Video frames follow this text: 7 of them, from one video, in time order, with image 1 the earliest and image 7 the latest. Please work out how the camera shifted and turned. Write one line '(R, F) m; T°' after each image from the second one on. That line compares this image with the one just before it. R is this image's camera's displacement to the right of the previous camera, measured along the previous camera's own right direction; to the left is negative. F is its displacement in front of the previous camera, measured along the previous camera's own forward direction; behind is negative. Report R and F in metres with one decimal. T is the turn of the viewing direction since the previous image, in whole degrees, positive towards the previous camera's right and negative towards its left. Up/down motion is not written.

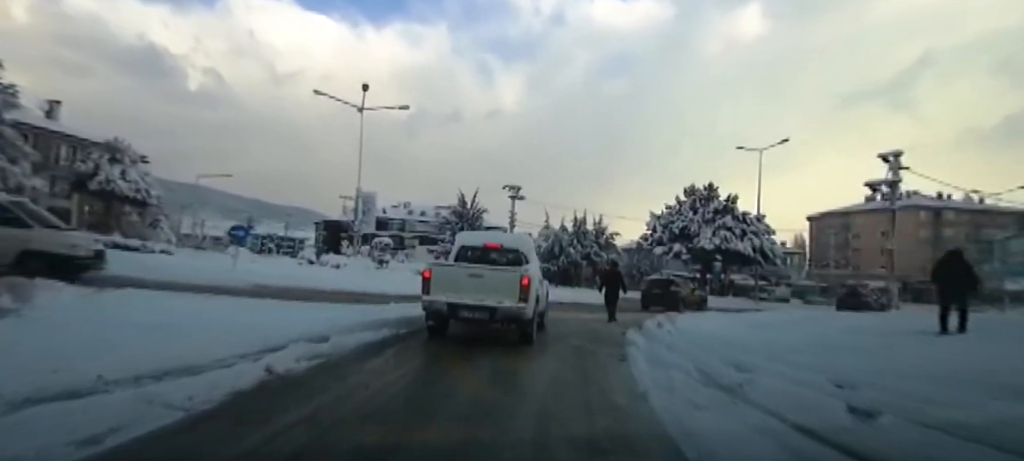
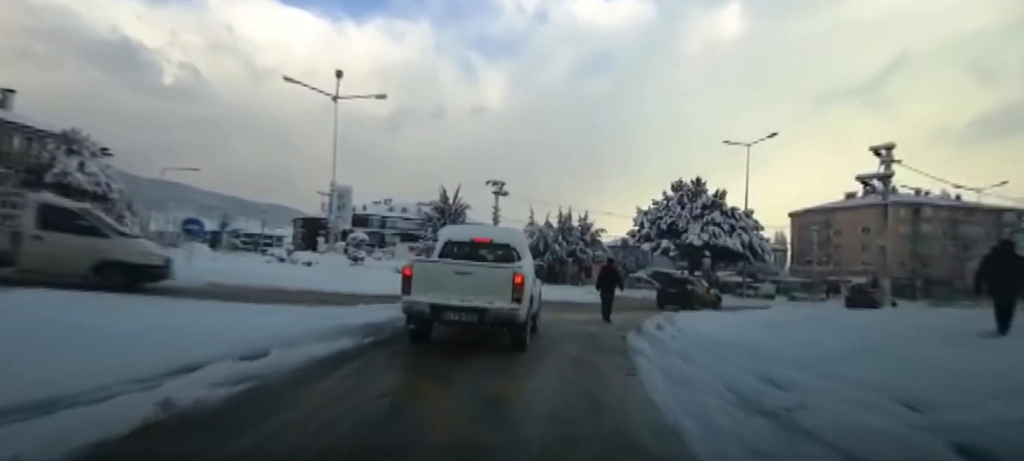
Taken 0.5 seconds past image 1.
(0.0, +1.3) m; +2°
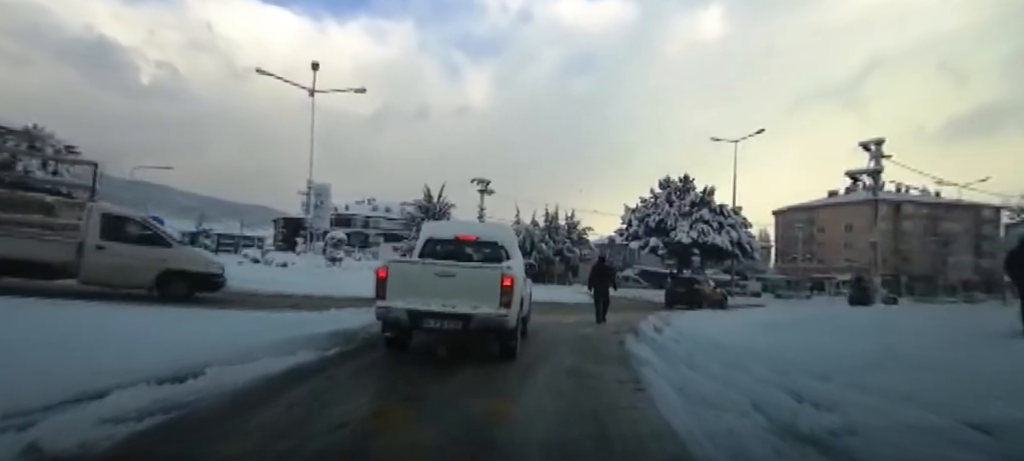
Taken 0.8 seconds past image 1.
(0.0, +0.9) m; +2°
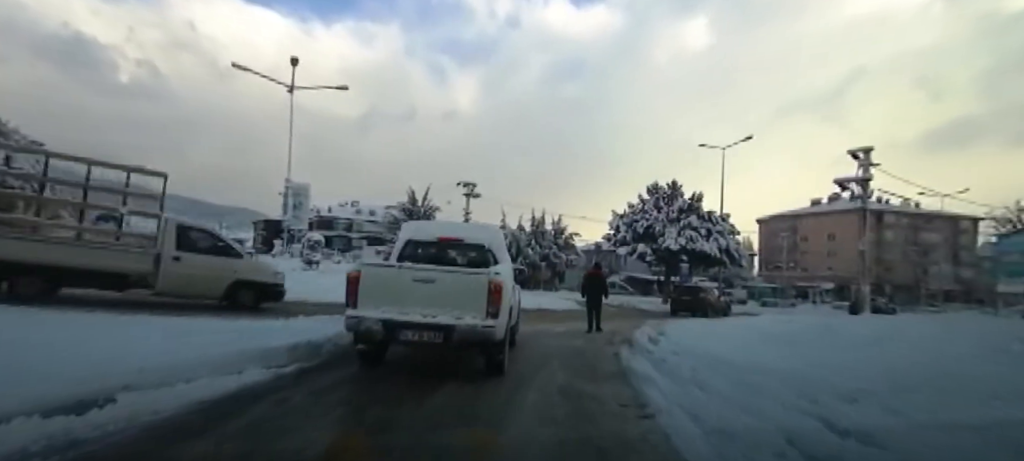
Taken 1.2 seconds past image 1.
(0.0, +0.8) m; +2°
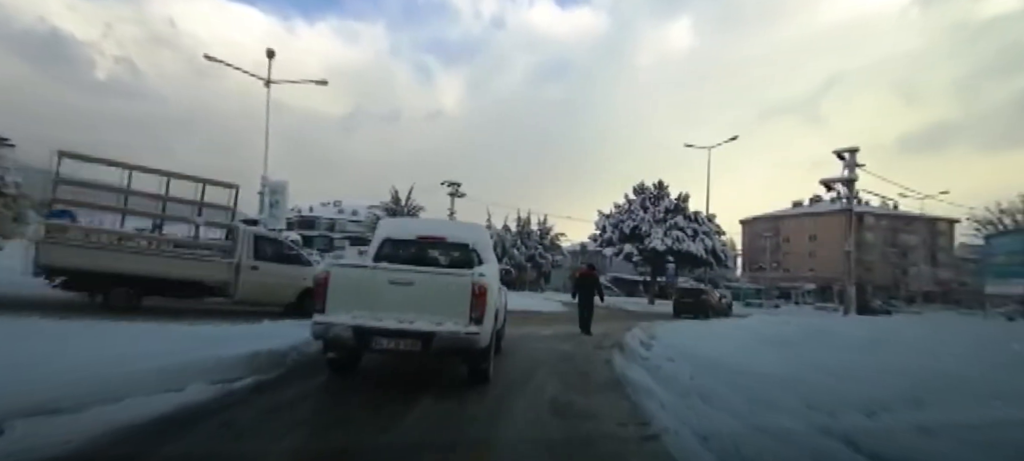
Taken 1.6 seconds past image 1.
(0.0, +0.6) m; +2°
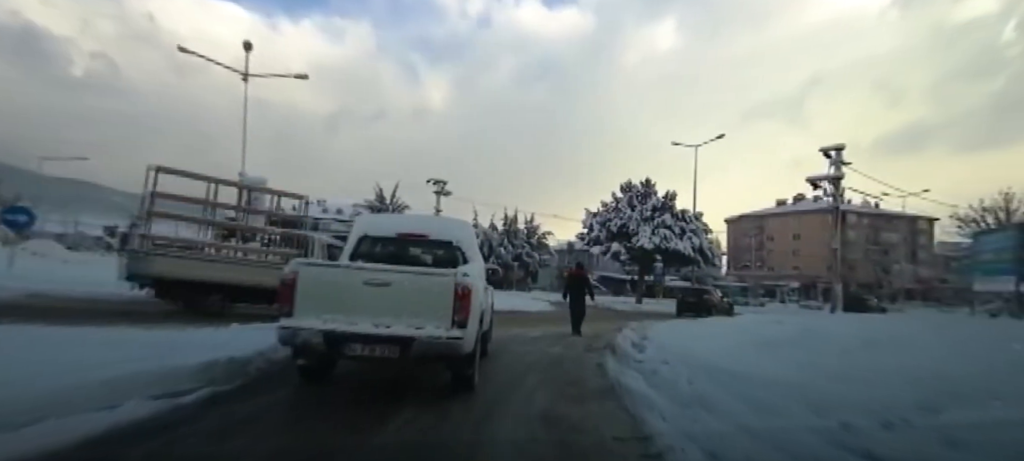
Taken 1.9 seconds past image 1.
(0.0, +0.5) m; +2°
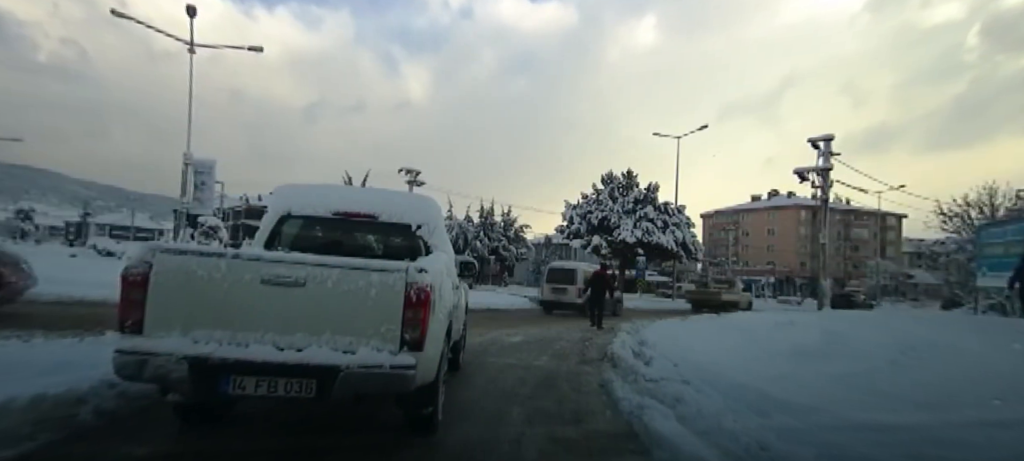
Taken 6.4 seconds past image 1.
(0.0, +1.8) m; +3°
